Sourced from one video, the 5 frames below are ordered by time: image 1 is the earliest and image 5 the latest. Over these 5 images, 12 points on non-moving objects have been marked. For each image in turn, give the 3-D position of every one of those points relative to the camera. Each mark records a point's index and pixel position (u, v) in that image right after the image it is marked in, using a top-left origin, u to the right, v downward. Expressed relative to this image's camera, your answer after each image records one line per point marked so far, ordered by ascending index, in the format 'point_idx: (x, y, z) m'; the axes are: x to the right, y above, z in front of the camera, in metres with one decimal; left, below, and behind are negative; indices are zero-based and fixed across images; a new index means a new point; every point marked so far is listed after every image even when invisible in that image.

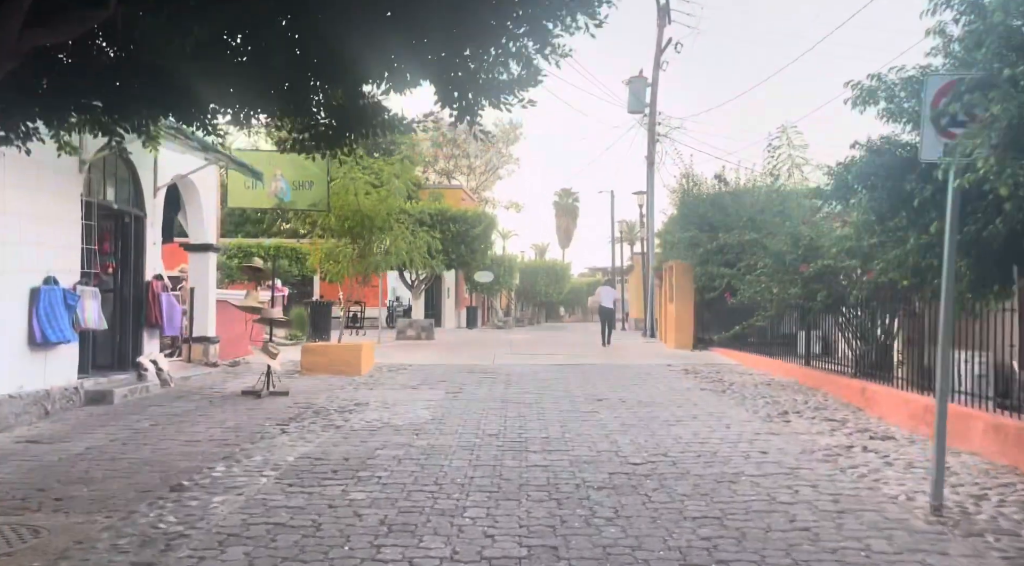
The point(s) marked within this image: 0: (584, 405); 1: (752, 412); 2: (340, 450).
0: (+1.0, -1.6, +9.3) m
1: (+3.0, -1.6, +8.9) m
2: (-1.7, -1.6, +6.9) m
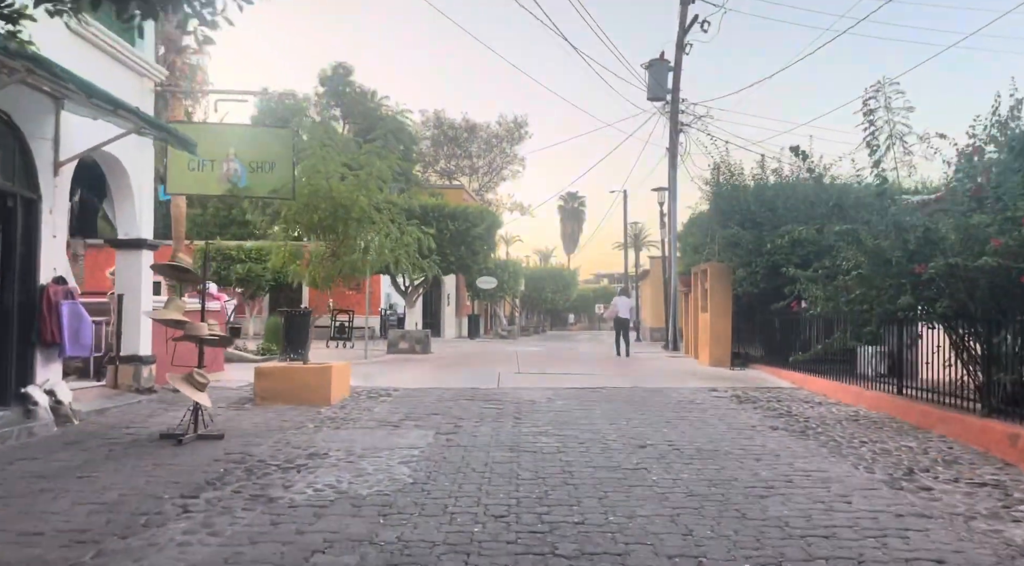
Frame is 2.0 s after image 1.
0: (+1.1, -1.7, +6.8) m
1: (+3.2, -1.7, +6.3) m
2: (-1.6, -1.6, +4.3) m
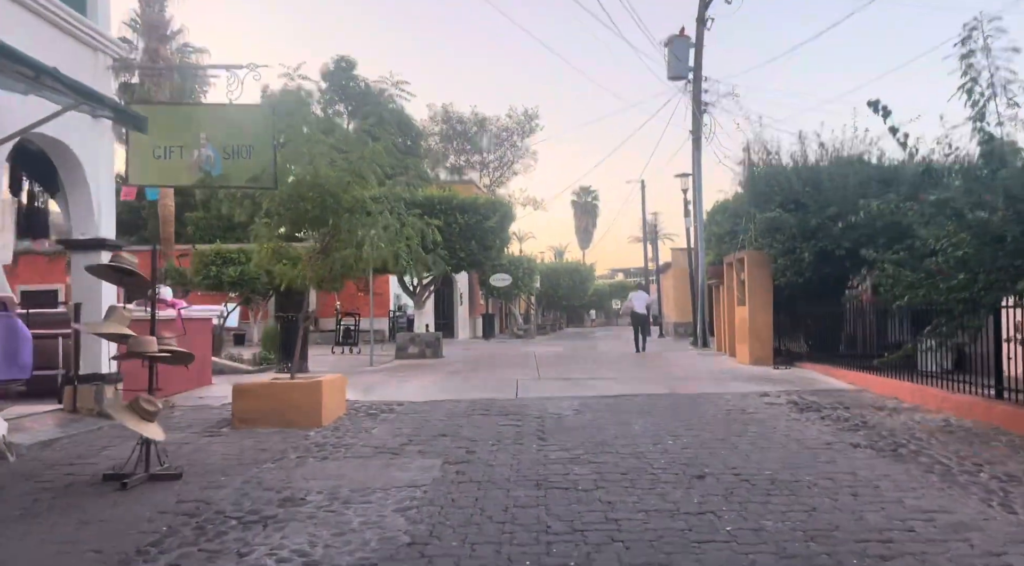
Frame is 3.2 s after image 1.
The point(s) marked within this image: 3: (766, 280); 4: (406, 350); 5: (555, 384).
0: (+1.3, -1.6, +5.3) m
1: (+3.3, -1.5, +4.8) m
2: (-1.4, -1.6, +2.9) m
3: (+5.0, 0.0, +14.1) m
4: (-2.6, -1.7, +17.5) m
5: (+0.7, -1.6, +11.5) m
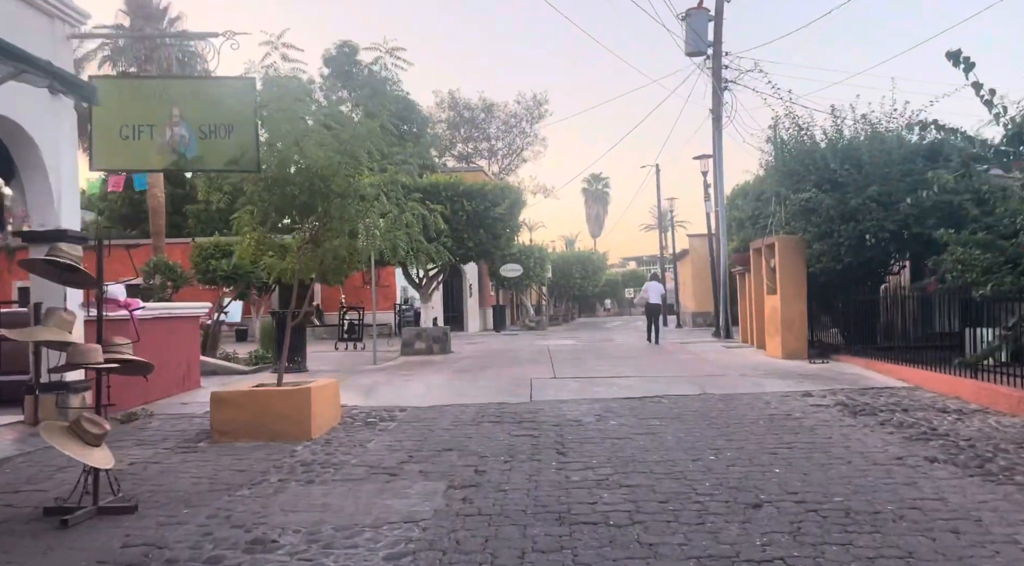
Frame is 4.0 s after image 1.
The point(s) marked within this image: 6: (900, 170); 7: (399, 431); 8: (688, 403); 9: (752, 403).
0: (+1.4, -1.5, +4.3) m
1: (+3.5, -1.5, +3.8) m
2: (-1.3, -1.6, +1.9) m
3: (+5.3, +0.3, +13.0) m
4: (-2.3, -1.5, +16.6) m
5: (+0.9, -1.5, +10.5) m
6: (+6.6, +1.9, +12.0) m
7: (-1.2, -1.6, +7.6) m
8: (+2.2, -1.5, +8.9) m
9: (+3.0, -1.5, +8.8) m
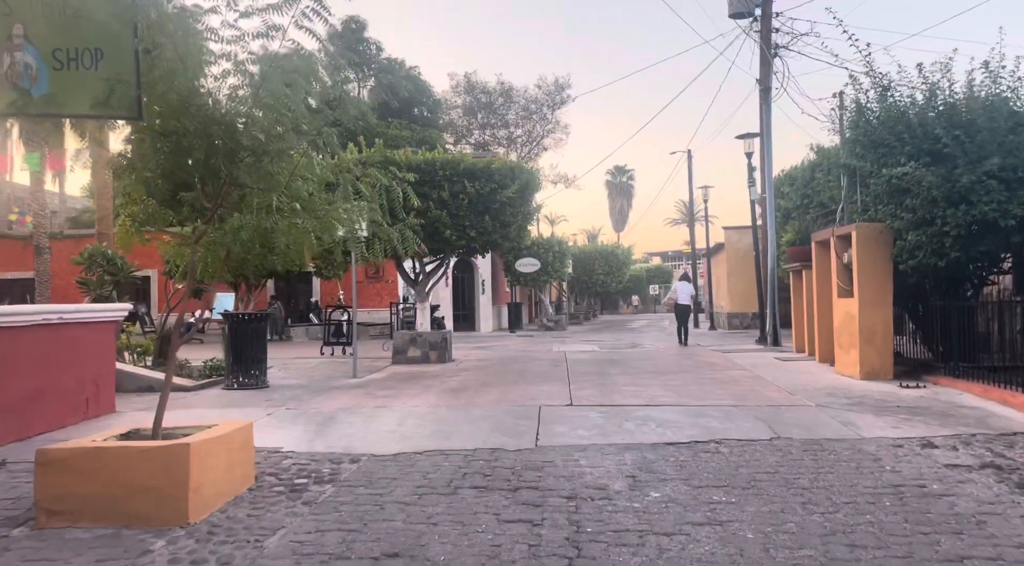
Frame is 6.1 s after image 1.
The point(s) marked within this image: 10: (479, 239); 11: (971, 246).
0: (+1.2, -1.6, +1.7) m
1: (+3.3, -1.5, +1.1) m
2: (-1.6, -1.7, -0.6) m
3: (+5.4, +0.3, +10.3) m
4: (-2.1, -1.4, +14.1) m
5: (+0.9, -1.5, +7.9) m
6: (+6.7, +1.9, +9.2) m
7: (-1.3, -1.6, +5.0) m
8: (+2.2, -1.5, +6.2) m
9: (+2.9, -1.5, +6.1) m
10: (-0.7, +0.9, +14.5) m
11: (+6.0, +0.5, +9.3) m
